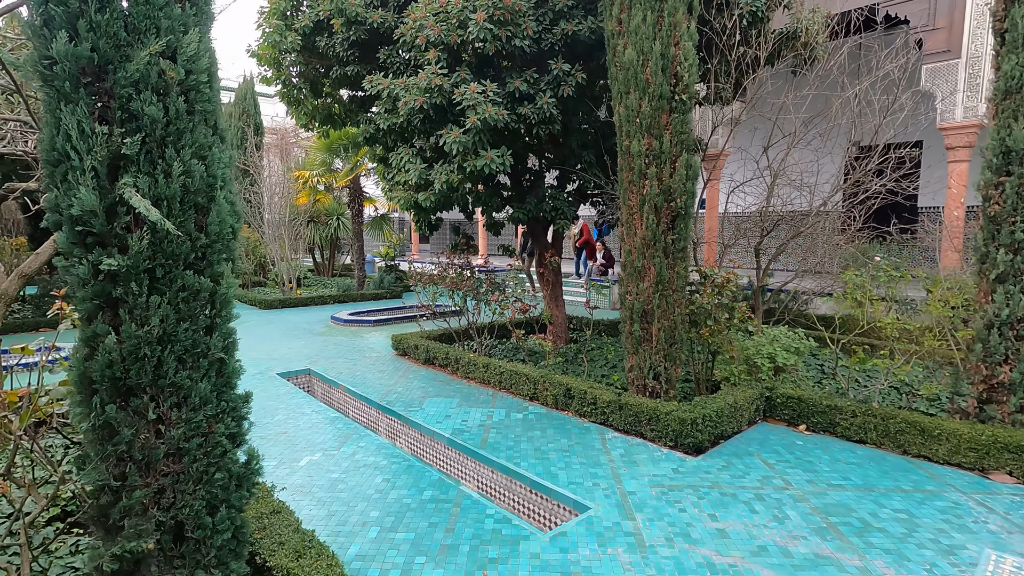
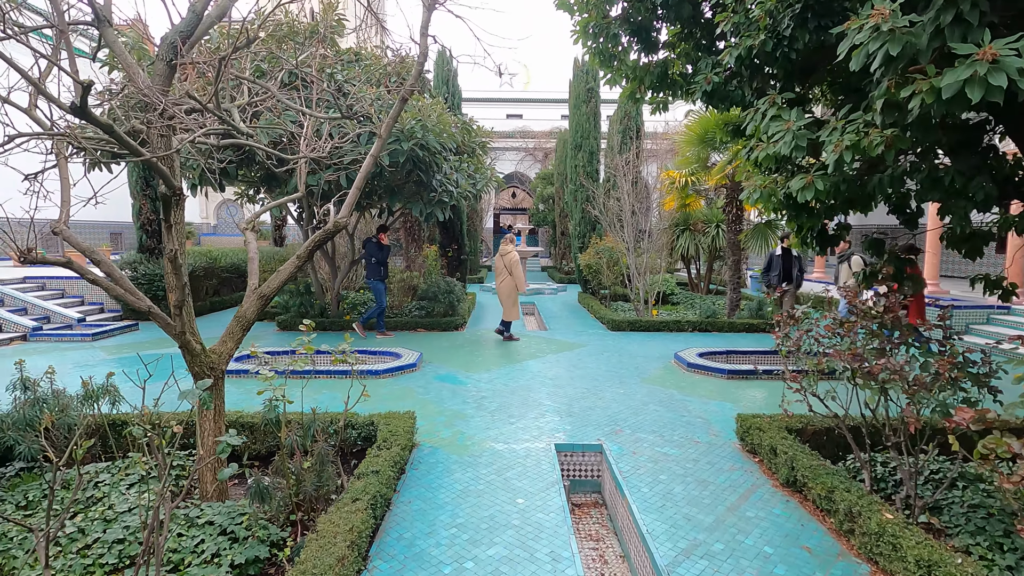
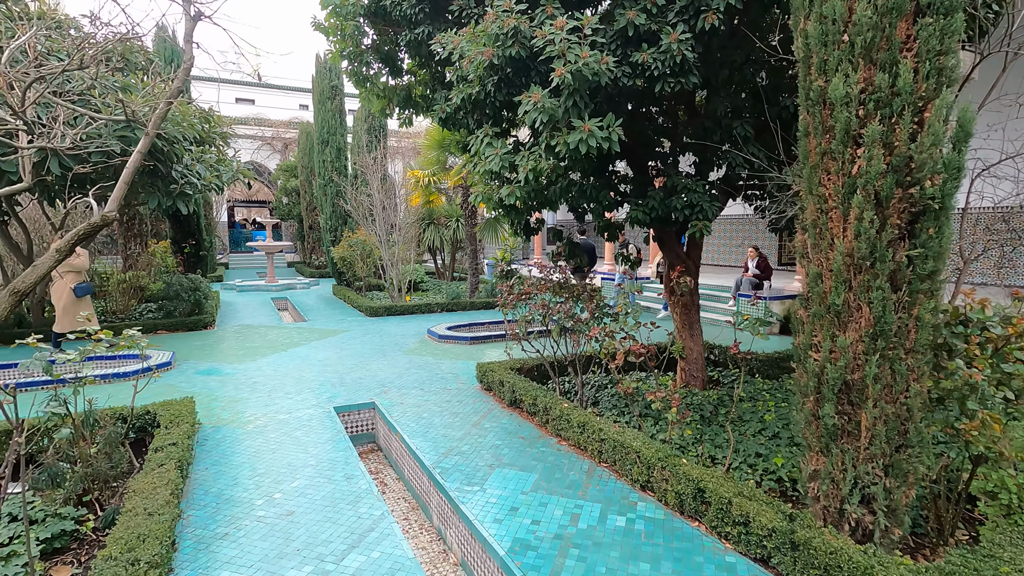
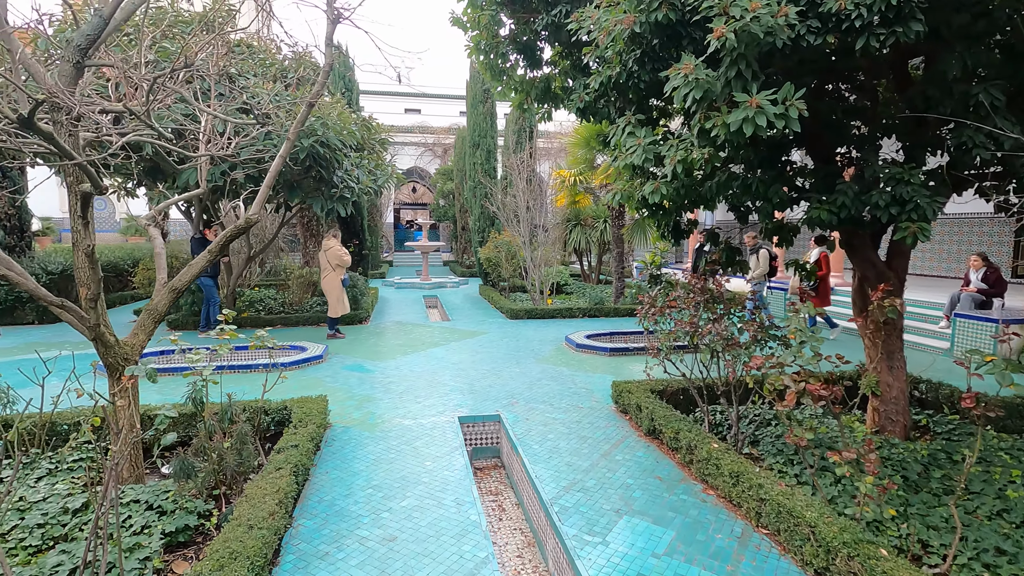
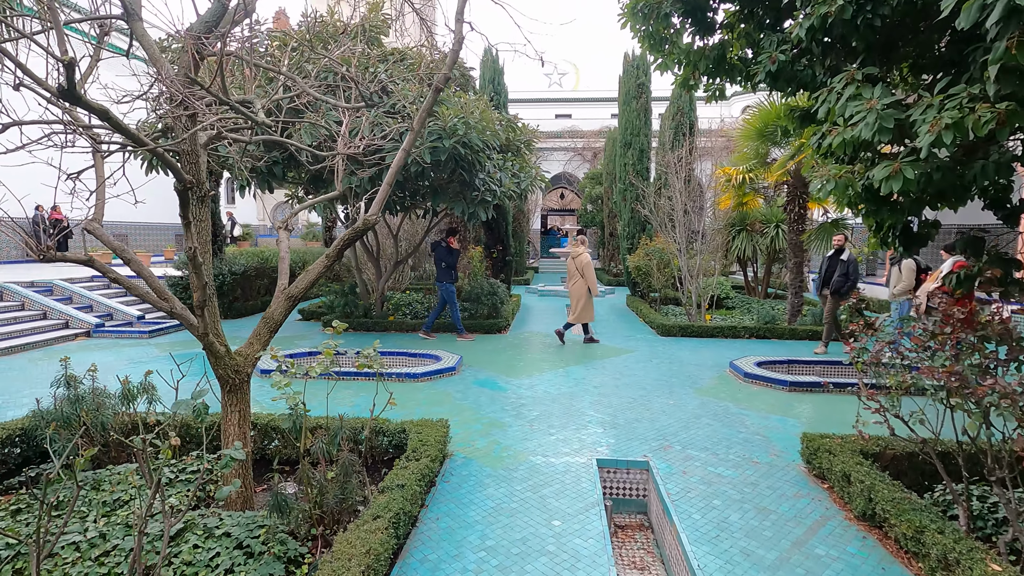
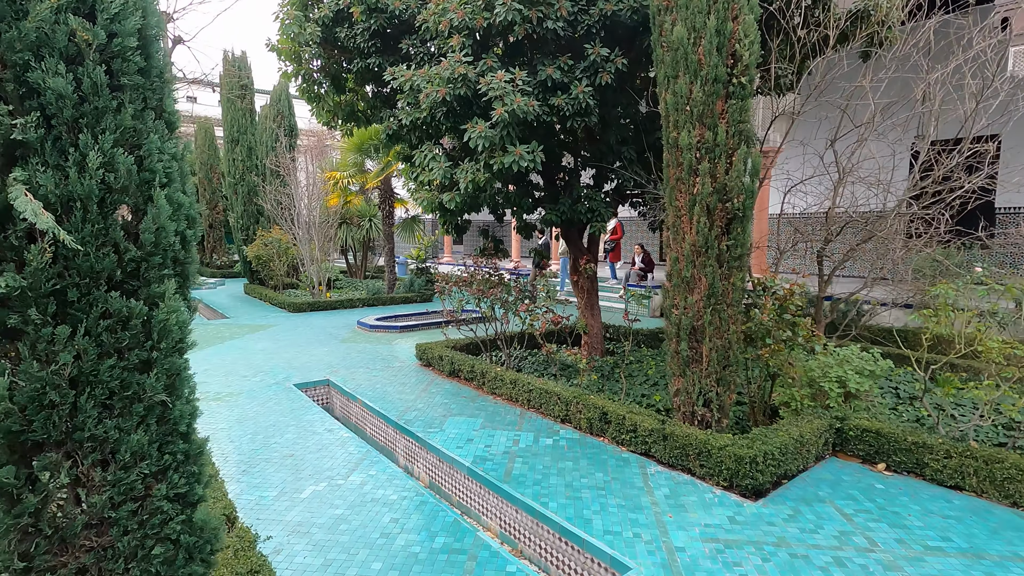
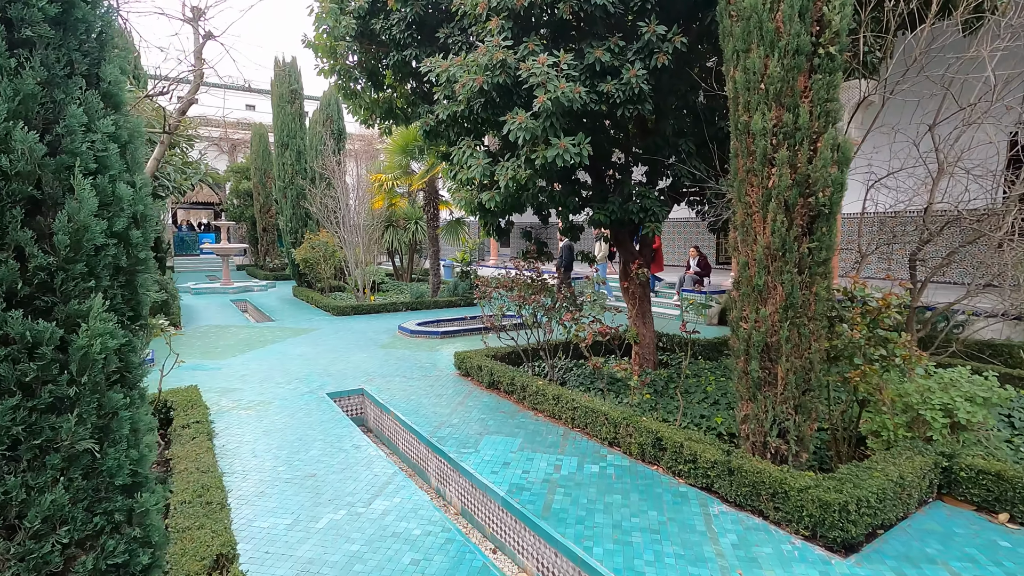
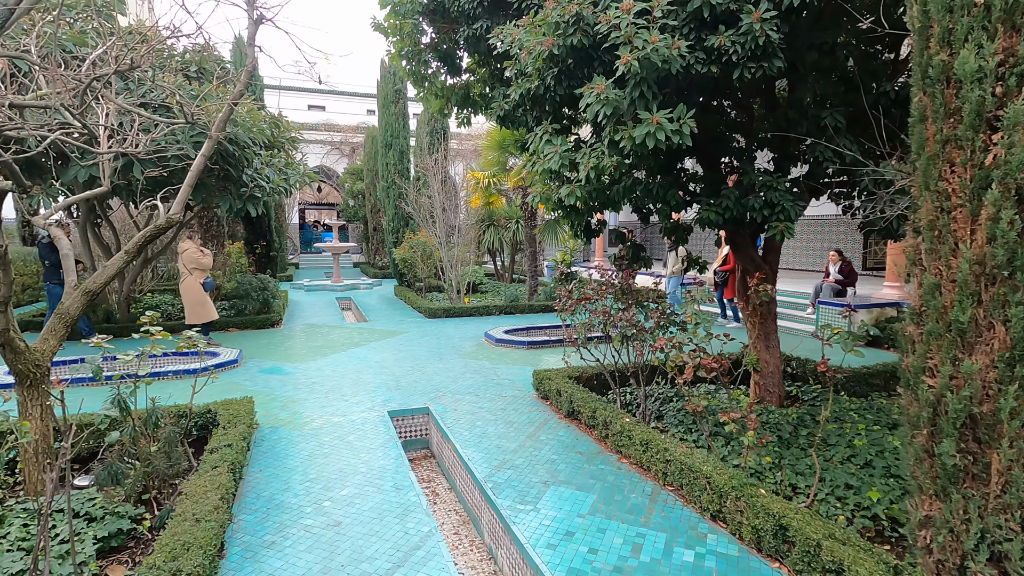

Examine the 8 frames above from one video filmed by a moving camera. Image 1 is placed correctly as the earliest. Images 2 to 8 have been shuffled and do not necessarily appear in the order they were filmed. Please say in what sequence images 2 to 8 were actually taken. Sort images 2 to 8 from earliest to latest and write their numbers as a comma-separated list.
6, 7, 3, 8, 4, 2, 5
